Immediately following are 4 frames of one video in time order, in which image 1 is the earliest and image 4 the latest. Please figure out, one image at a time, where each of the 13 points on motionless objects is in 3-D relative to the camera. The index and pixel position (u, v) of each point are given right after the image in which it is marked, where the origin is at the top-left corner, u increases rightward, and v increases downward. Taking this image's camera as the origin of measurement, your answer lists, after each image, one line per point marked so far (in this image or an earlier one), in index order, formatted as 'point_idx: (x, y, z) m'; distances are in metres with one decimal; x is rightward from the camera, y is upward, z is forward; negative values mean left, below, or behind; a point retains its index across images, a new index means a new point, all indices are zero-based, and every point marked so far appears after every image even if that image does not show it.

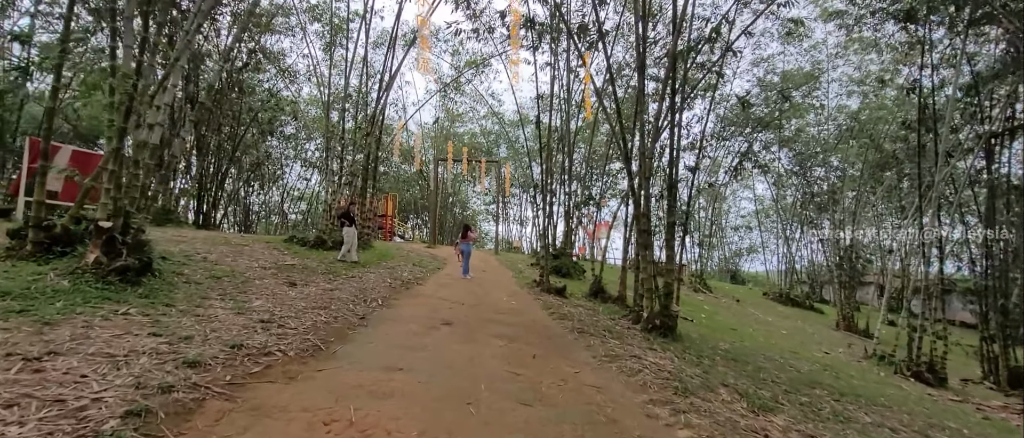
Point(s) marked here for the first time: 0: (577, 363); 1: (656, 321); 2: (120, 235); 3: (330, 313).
0: (+0.5, -1.1, +3.7) m
1: (+1.7, -1.2, +5.6) m
2: (-2.9, -0.1, +3.6) m
3: (-1.5, -0.8, +4.0) m
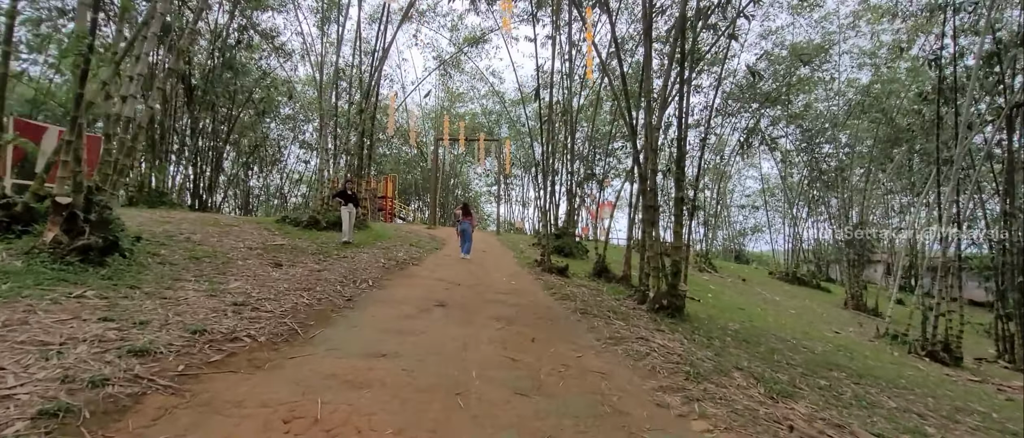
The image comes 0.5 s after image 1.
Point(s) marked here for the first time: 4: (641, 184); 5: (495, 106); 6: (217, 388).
0: (+0.5, -0.9, +3.4) m
1: (+1.7, -0.9, +5.4) m
2: (-2.9, 0.0, +3.3) m
3: (-1.5, -0.6, +3.7) m
4: (+1.5, +0.4, +5.6) m
5: (-0.6, +4.5, +19.5) m
6: (-1.2, -0.7, +1.9) m
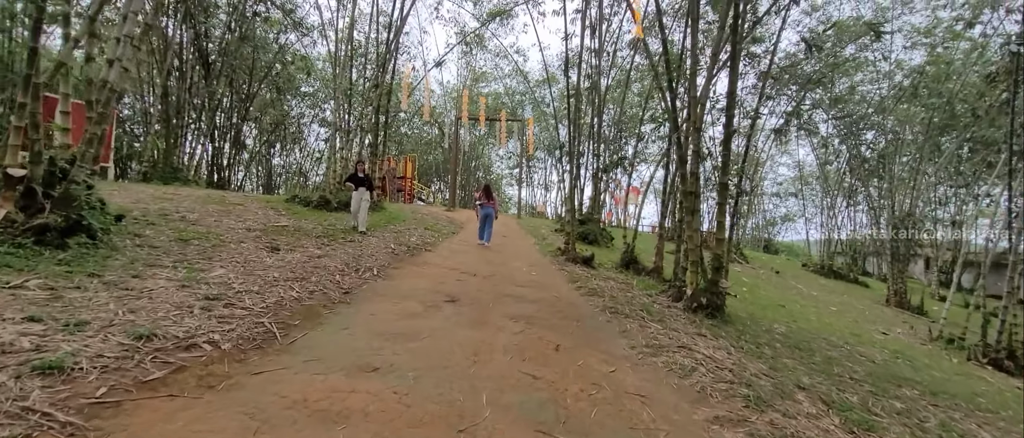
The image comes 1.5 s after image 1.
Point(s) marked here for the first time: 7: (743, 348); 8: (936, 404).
0: (+0.6, -0.8, +2.9) m
1: (+1.9, -0.8, +4.8) m
2: (-2.8, +0.2, +2.9) m
3: (-1.4, -0.4, +3.2) m
4: (+1.7, +0.5, +5.0) m
5: (+0.3, +5.1, +18.8) m
6: (-1.1, -0.6, +1.4) m
7: (+1.8, -1.0, +3.8) m
8: (+3.2, -1.4, +3.7) m
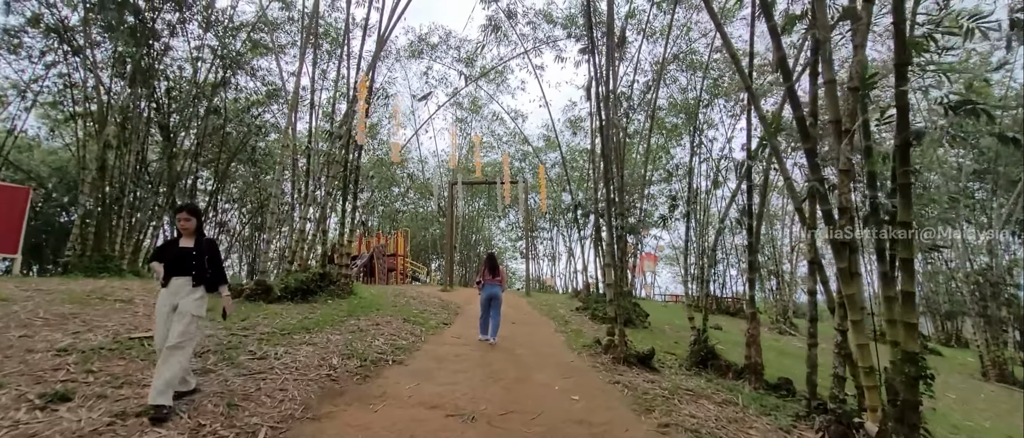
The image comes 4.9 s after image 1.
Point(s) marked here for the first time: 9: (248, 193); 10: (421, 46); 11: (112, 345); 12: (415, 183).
0: (+0.7, -1.0, +0.7) m
1: (+2.0, -1.2, +2.5) m
2: (-2.7, -0.1, +0.8) m
3: (-1.2, -0.8, +1.1) m
4: (+1.8, +0.1, +3.0) m
5: (+0.3, +2.5, +17.3) m
6: (-1.0, -0.6, -0.7) m
7: (+2.0, -1.2, +1.5) m
8: (+3.4, -1.5, +1.3) m
9: (-8.7, +1.0, +16.0) m
10: (-2.0, +3.7, +10.5) m
11: (-2.4, -0.8, +2.9) m
12: (-3.7, +1.4, +18.3) m
